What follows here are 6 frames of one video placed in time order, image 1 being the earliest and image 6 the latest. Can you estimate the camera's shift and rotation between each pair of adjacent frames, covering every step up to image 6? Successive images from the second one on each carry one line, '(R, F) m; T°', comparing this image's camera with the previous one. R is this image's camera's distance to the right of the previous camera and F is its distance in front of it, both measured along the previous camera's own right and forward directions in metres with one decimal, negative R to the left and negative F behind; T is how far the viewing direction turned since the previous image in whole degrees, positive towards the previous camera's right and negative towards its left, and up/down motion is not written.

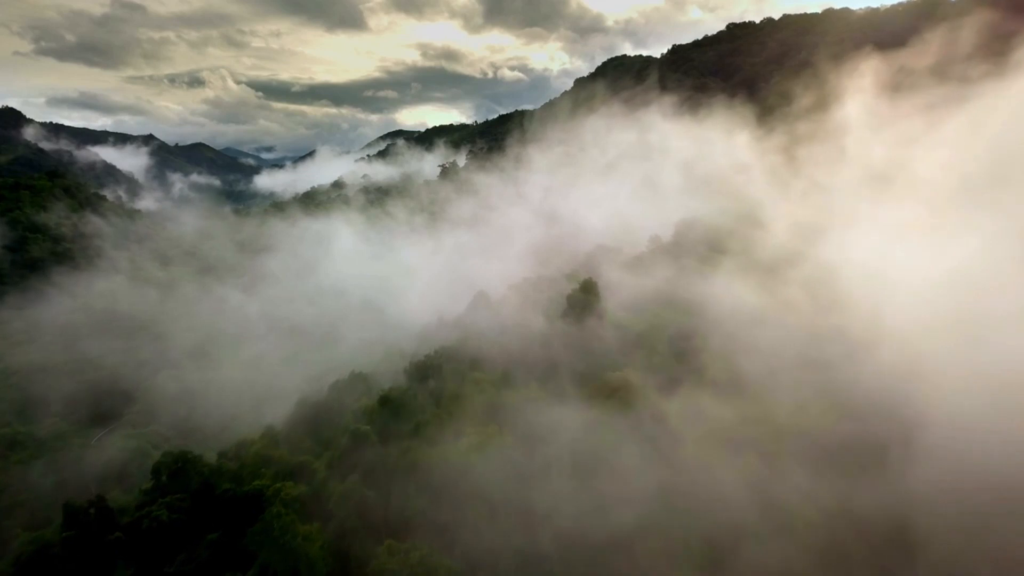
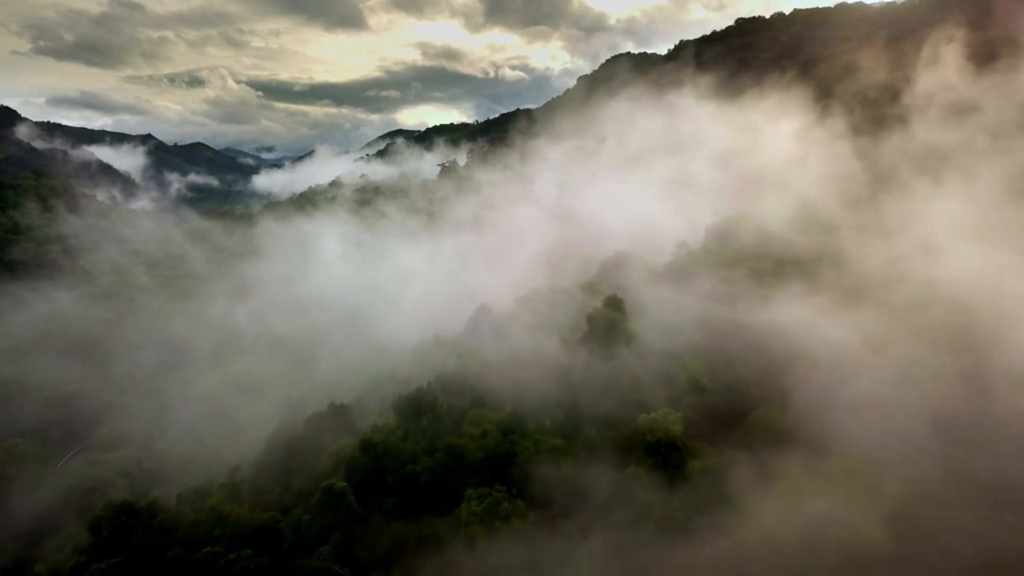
(-1.4, +18.3) m; 0°
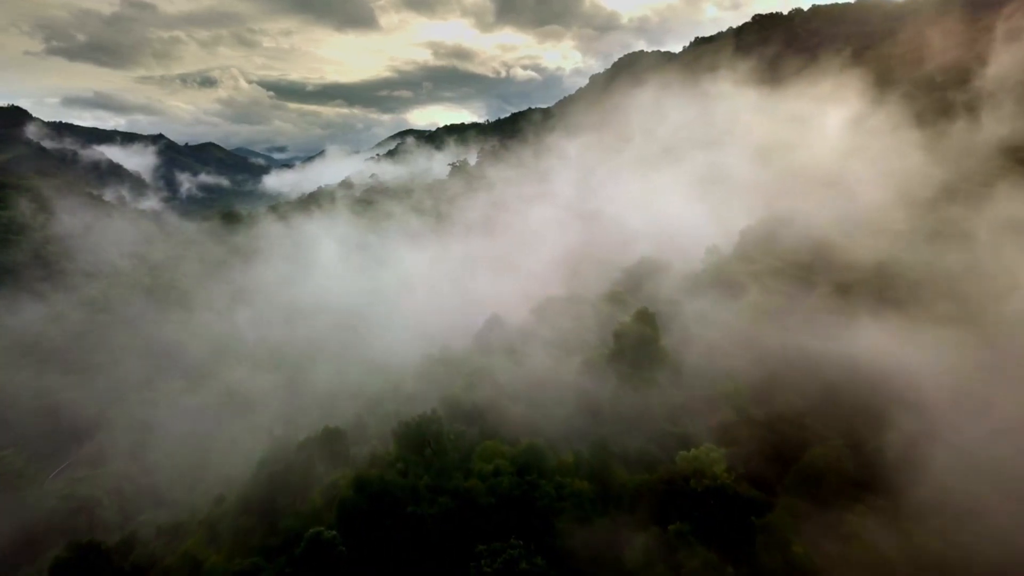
(-0.9, +11.1) m; -1°
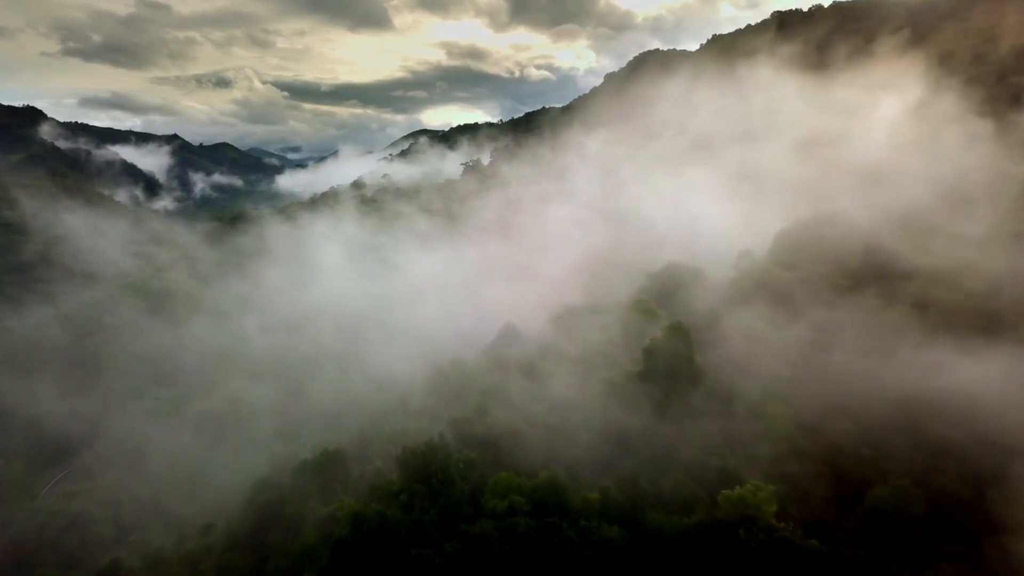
(-0.6, +8.7) m; -1°
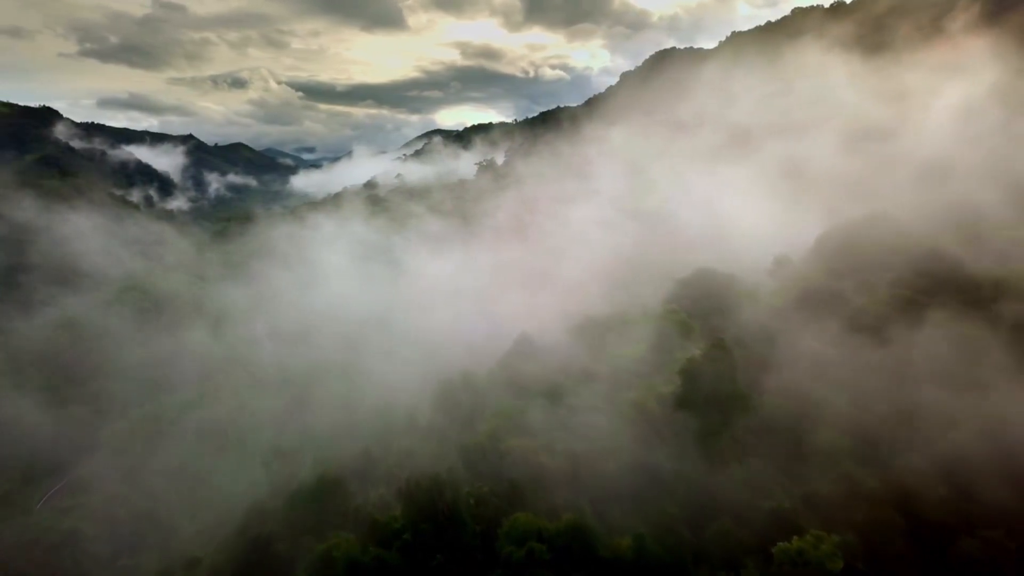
(-0.6, +8.5) m; -1°
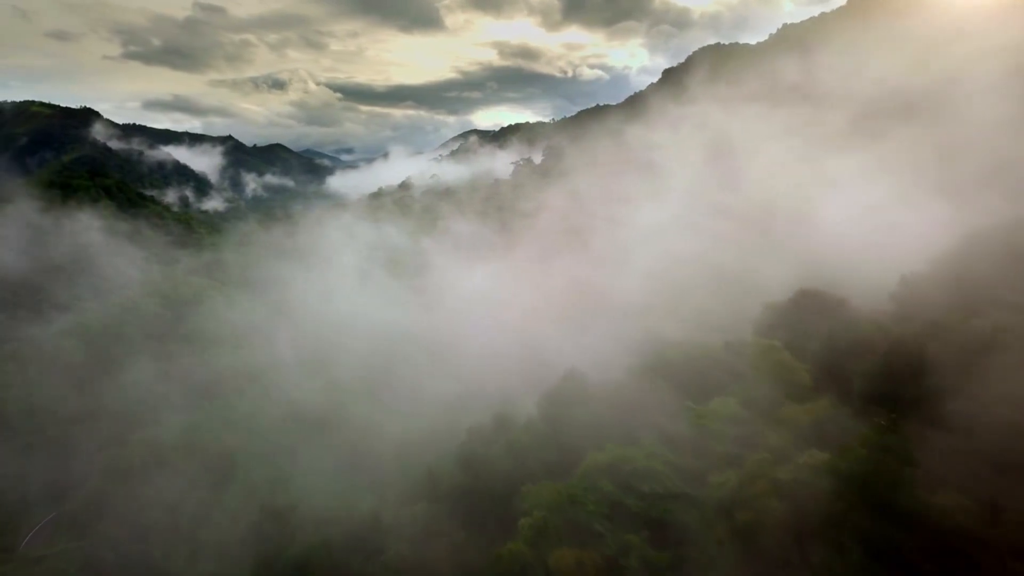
(-1.7, +21.7) m; -4°
